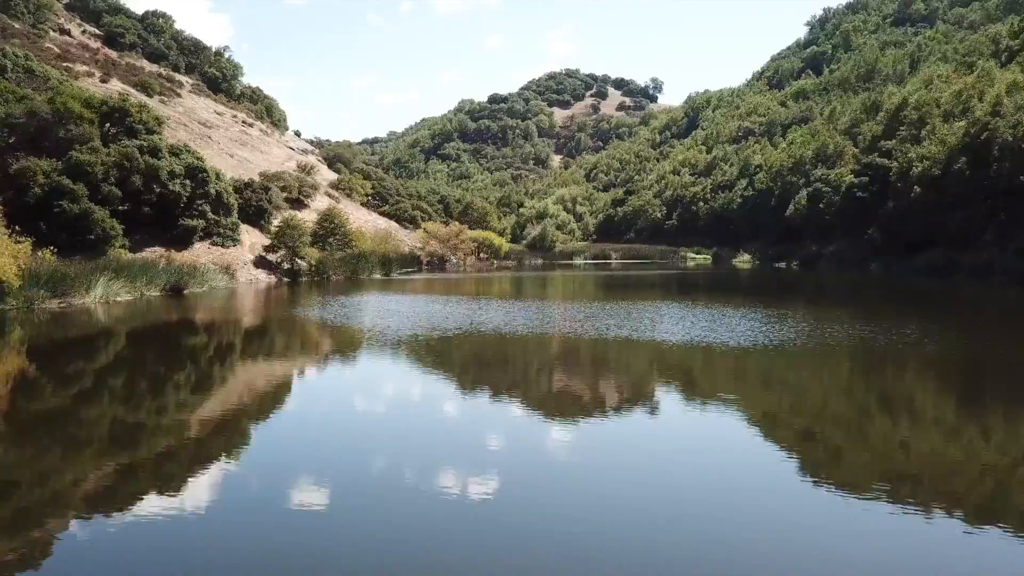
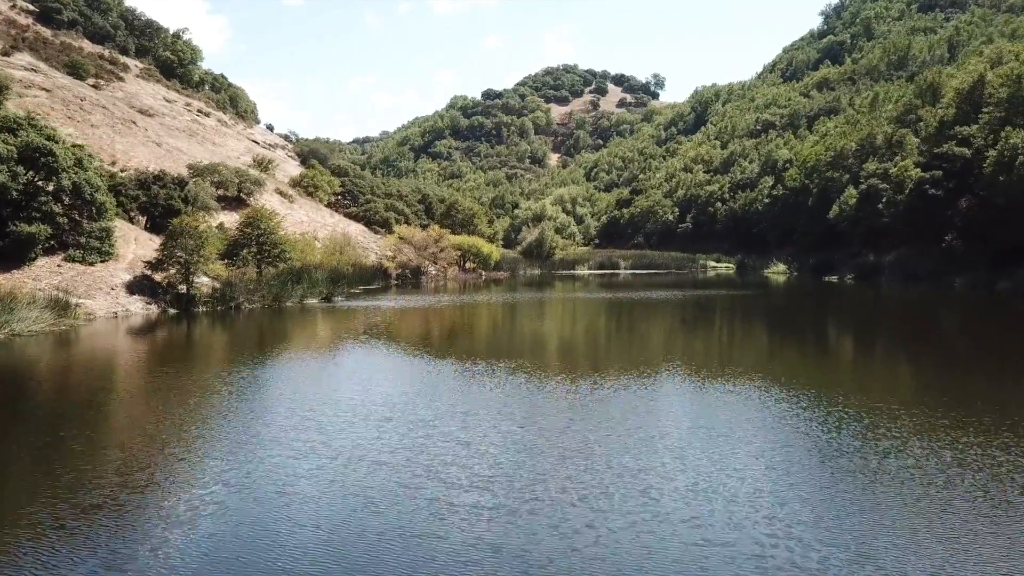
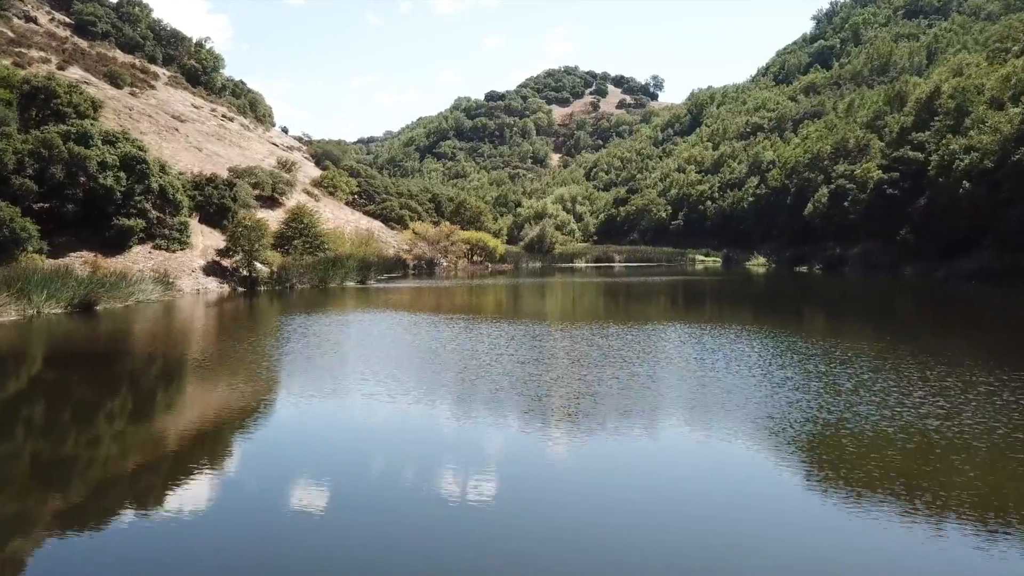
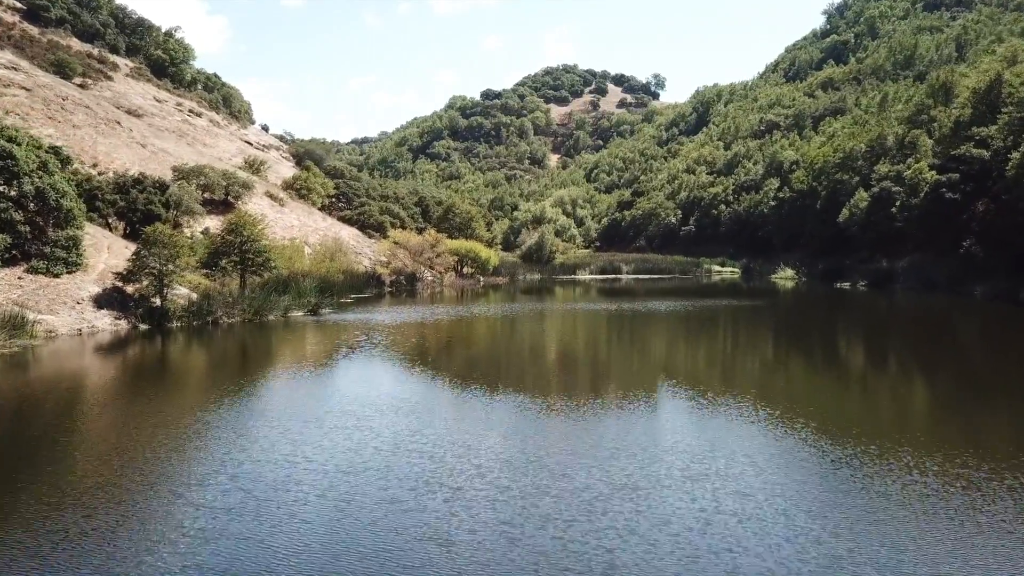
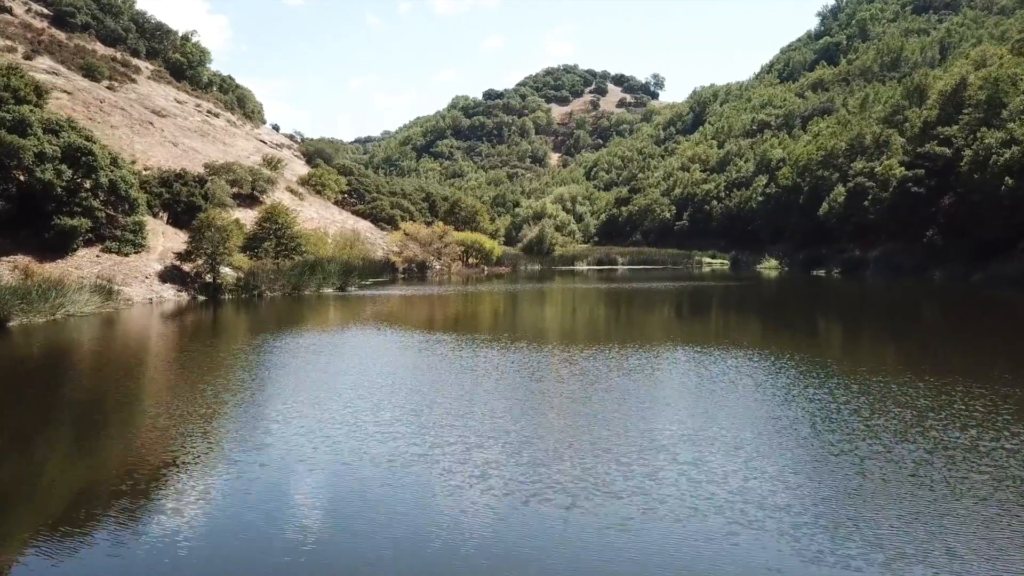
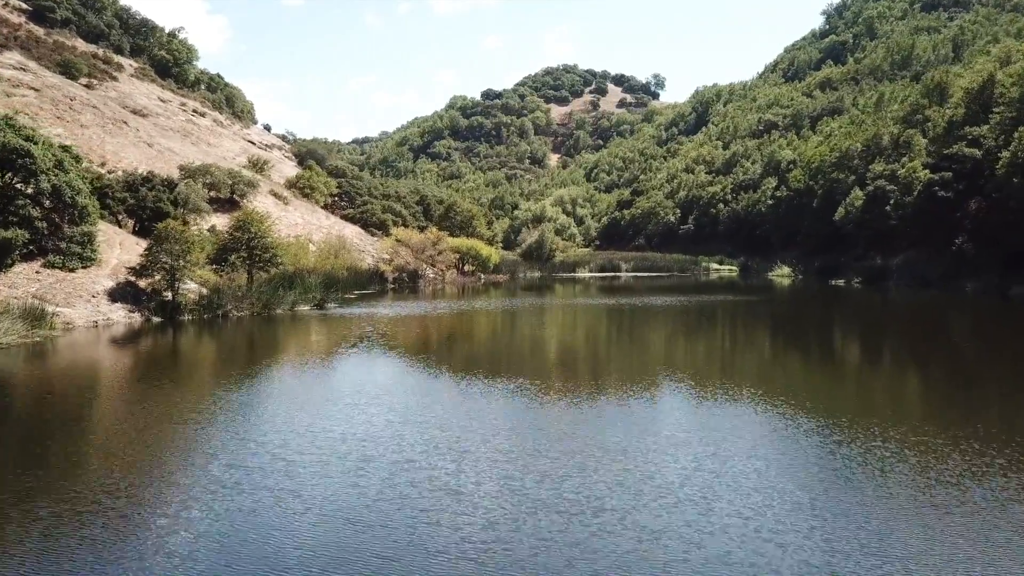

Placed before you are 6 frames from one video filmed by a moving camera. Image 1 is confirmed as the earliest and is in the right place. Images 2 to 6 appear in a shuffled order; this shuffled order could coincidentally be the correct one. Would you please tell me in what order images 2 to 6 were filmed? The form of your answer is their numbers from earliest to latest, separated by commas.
3, 5, 2, 6, 4
